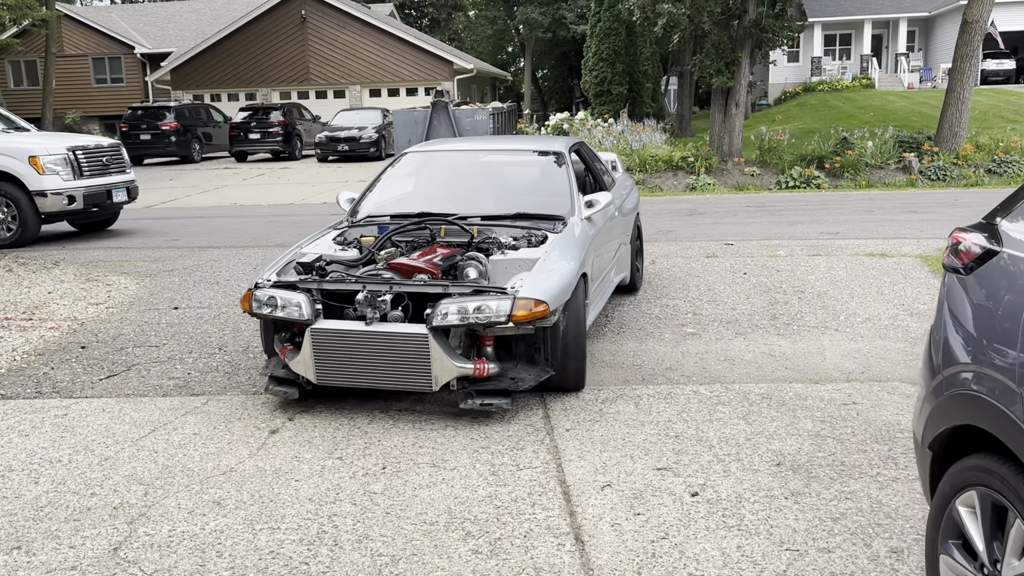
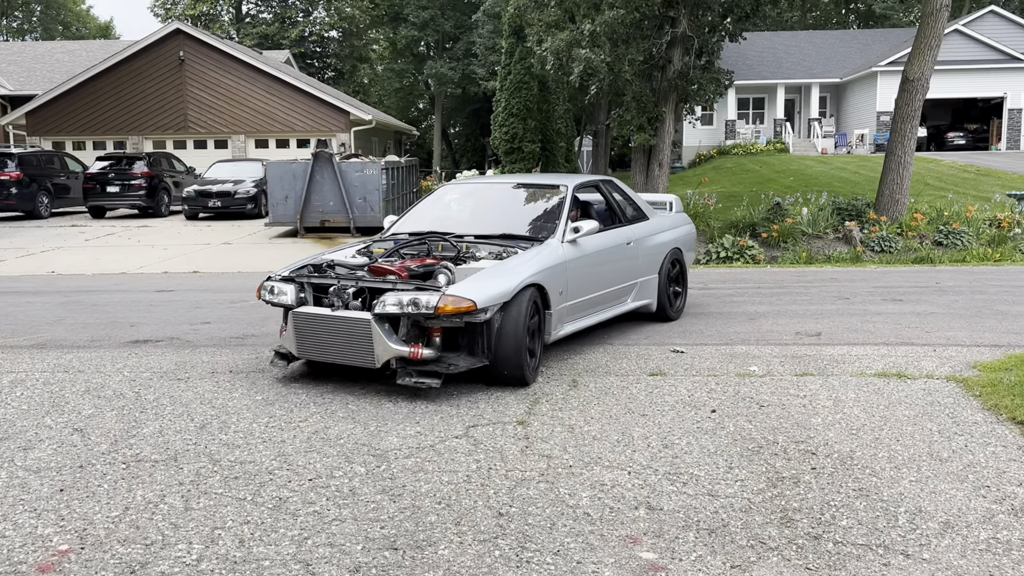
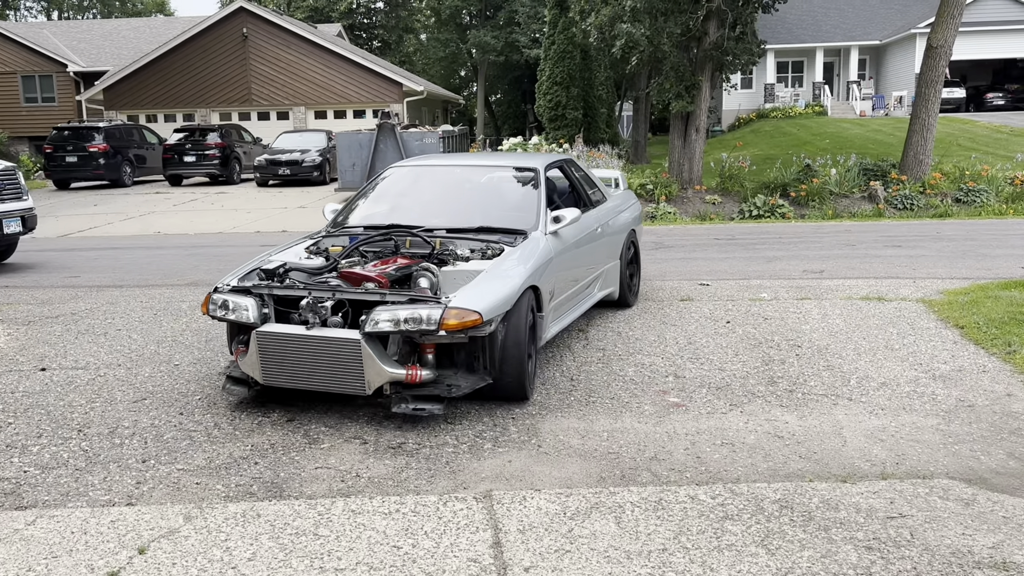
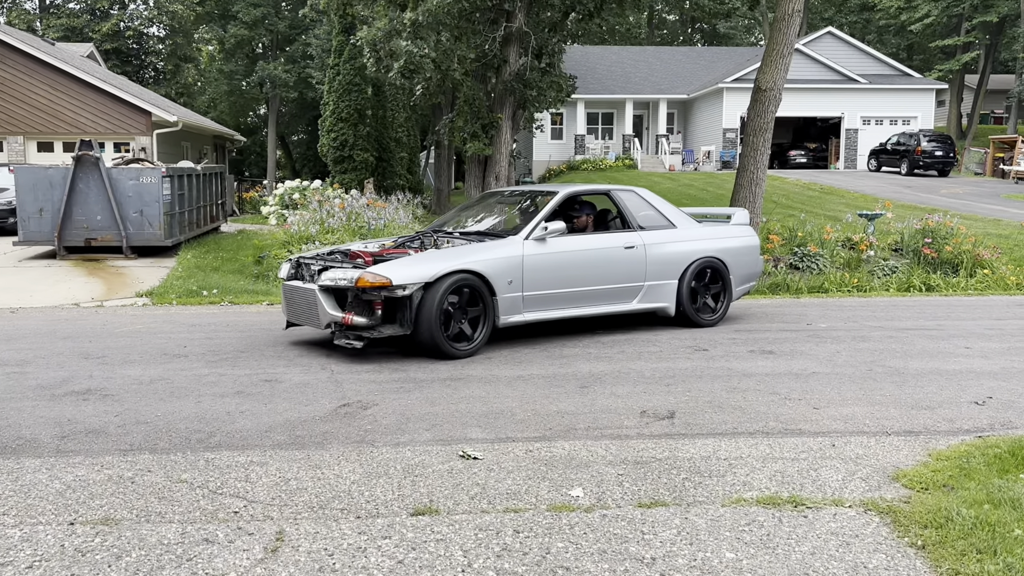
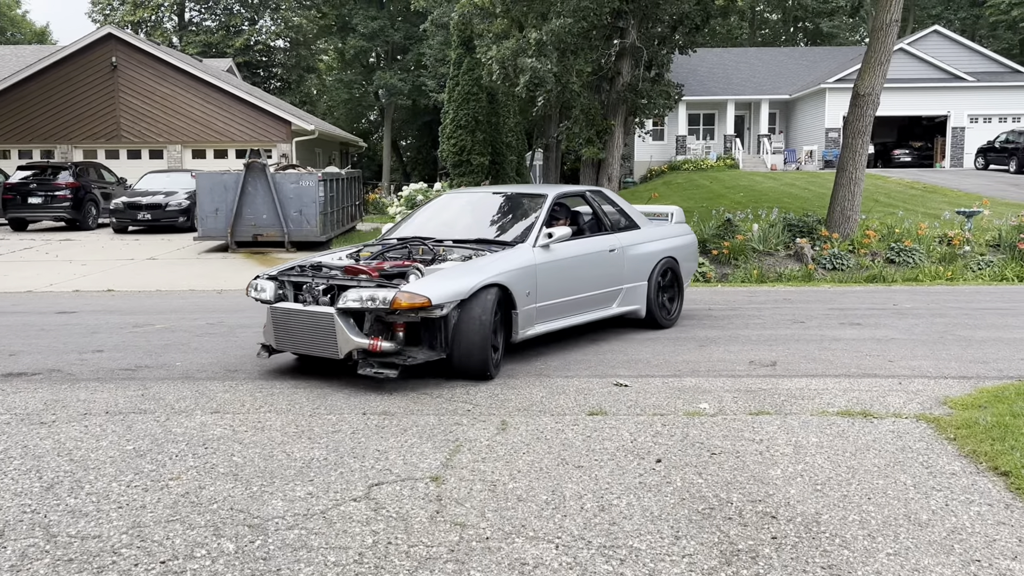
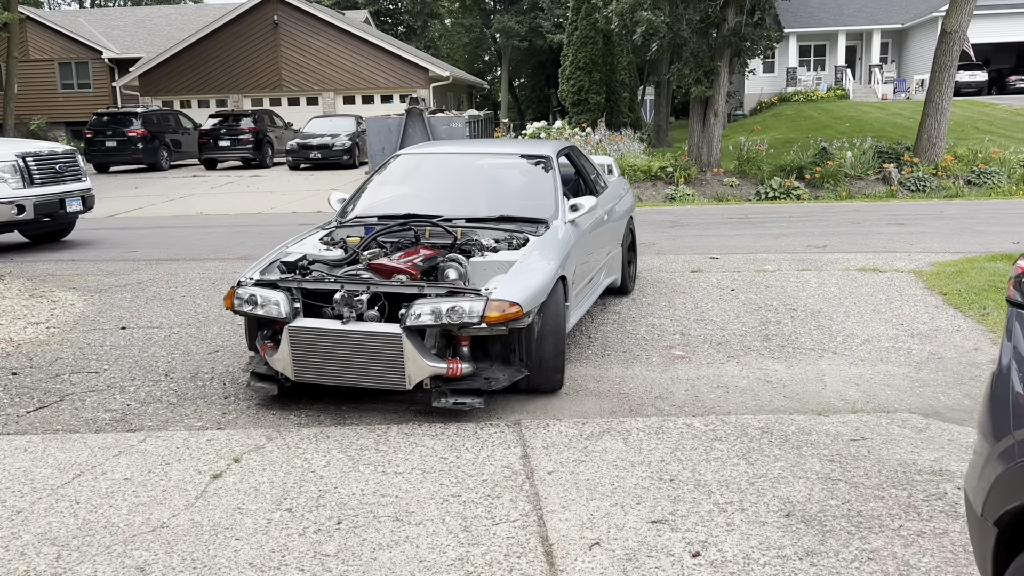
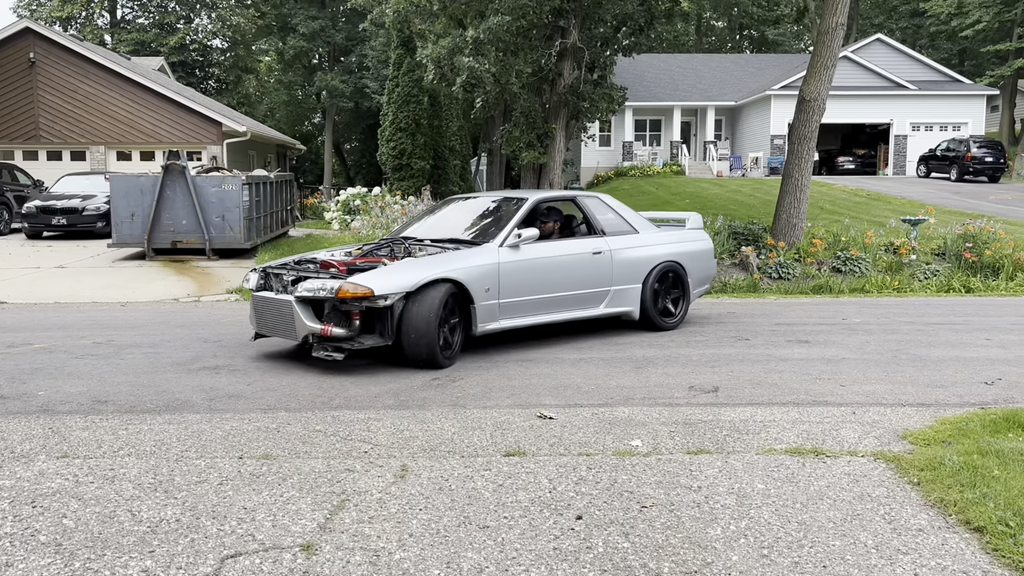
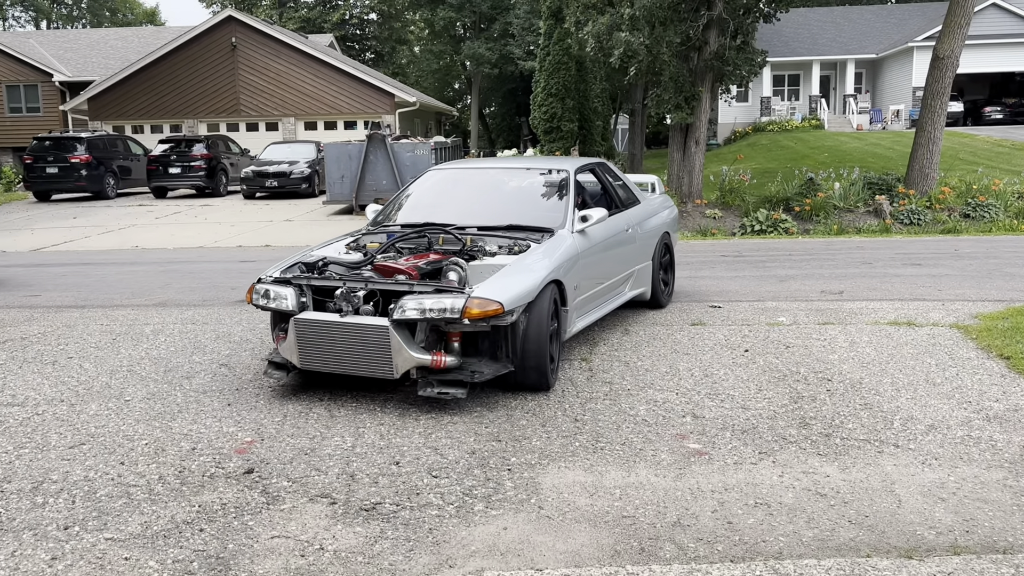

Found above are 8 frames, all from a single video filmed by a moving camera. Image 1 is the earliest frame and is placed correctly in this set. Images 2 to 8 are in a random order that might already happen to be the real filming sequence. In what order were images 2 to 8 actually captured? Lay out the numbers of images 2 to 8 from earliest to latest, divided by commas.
6, 3, 8, 2, 5, 7, 4
